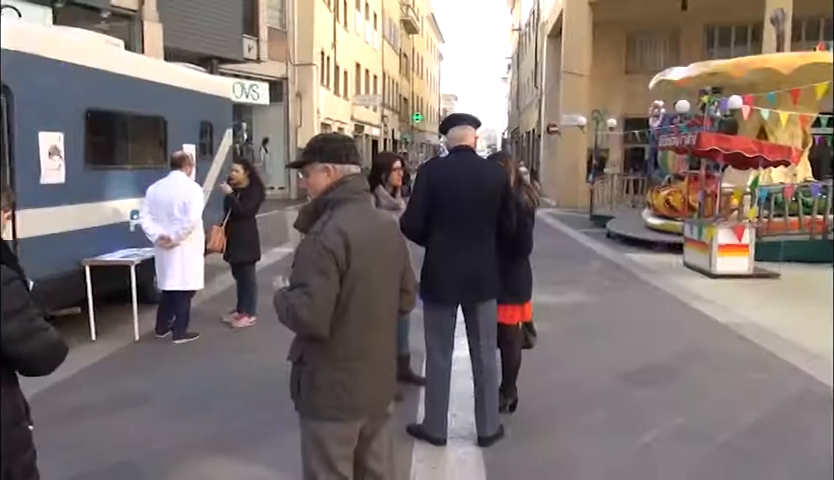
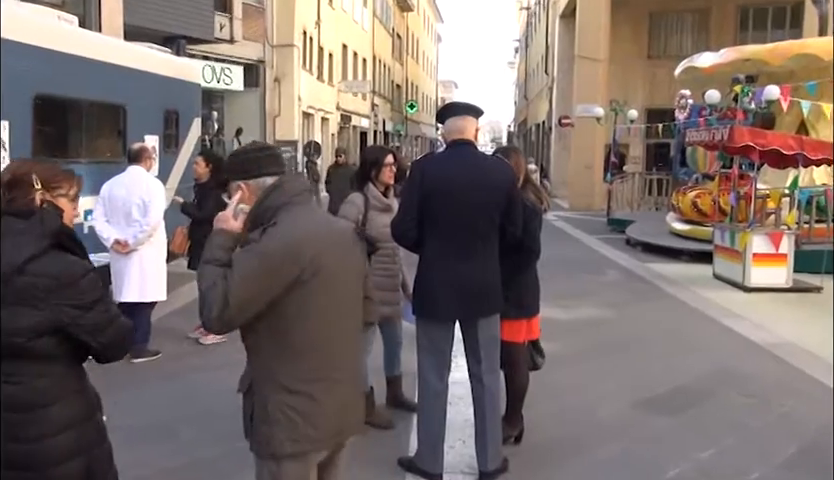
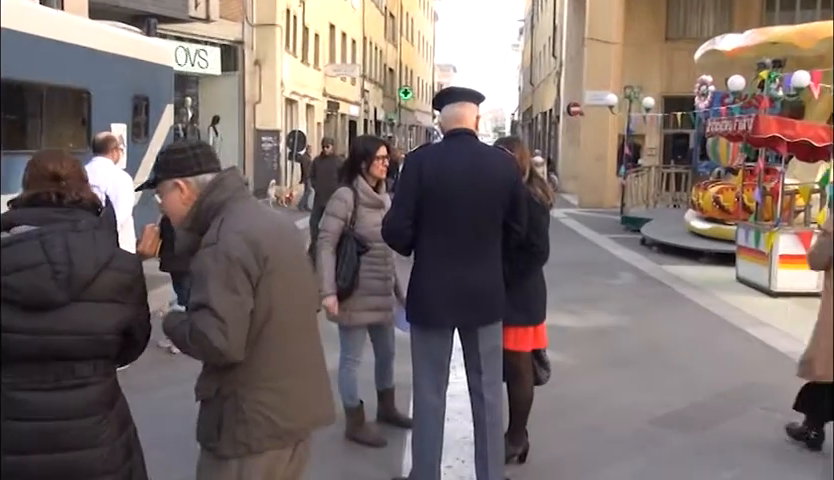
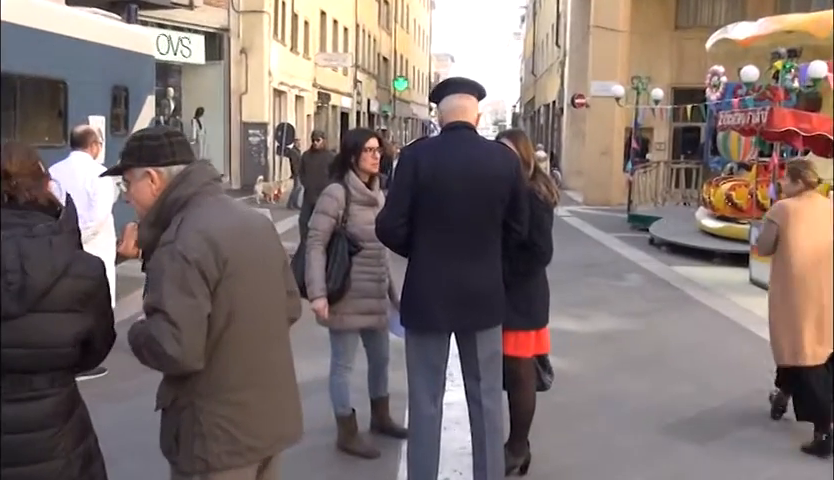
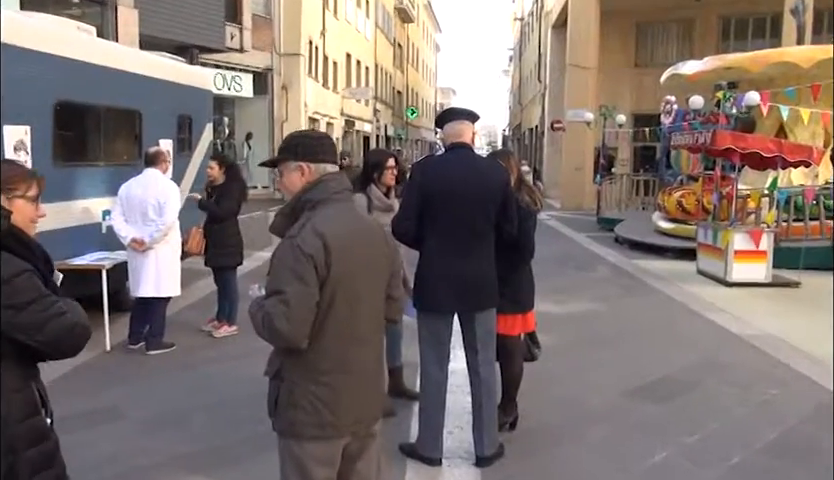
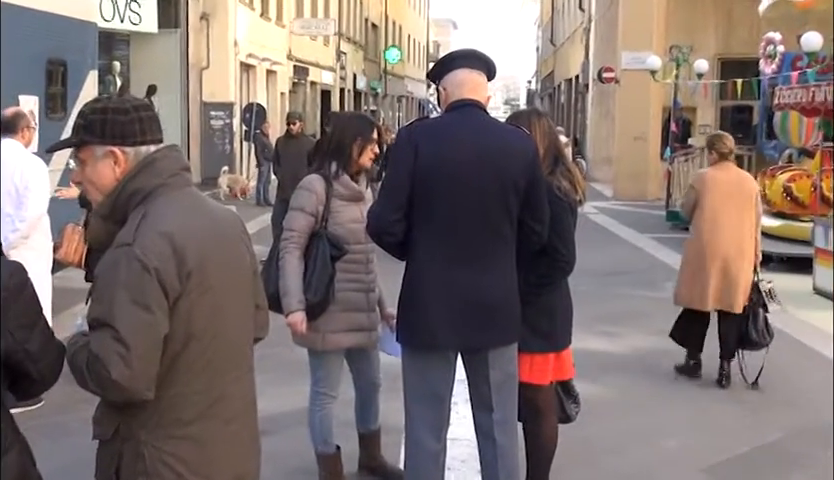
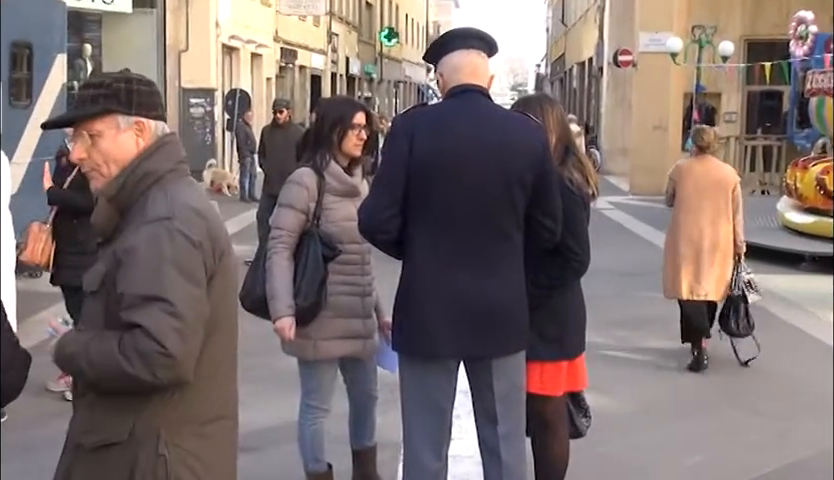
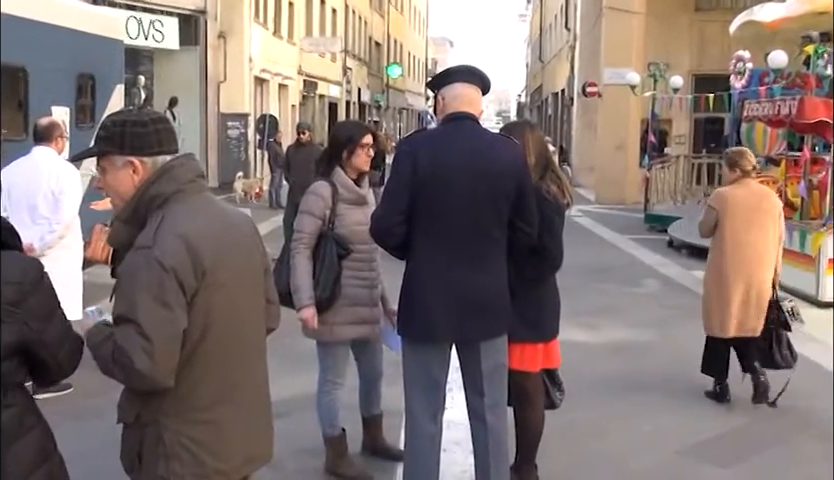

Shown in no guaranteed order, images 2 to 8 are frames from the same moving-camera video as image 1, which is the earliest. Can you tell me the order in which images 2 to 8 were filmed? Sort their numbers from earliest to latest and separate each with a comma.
5, 2, 3, 4, 8, 6, 7
